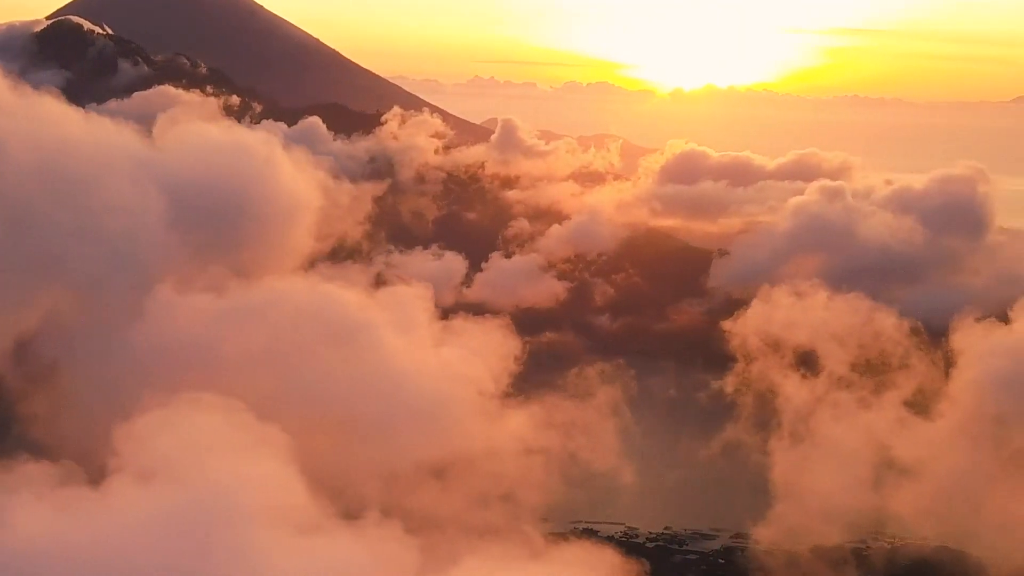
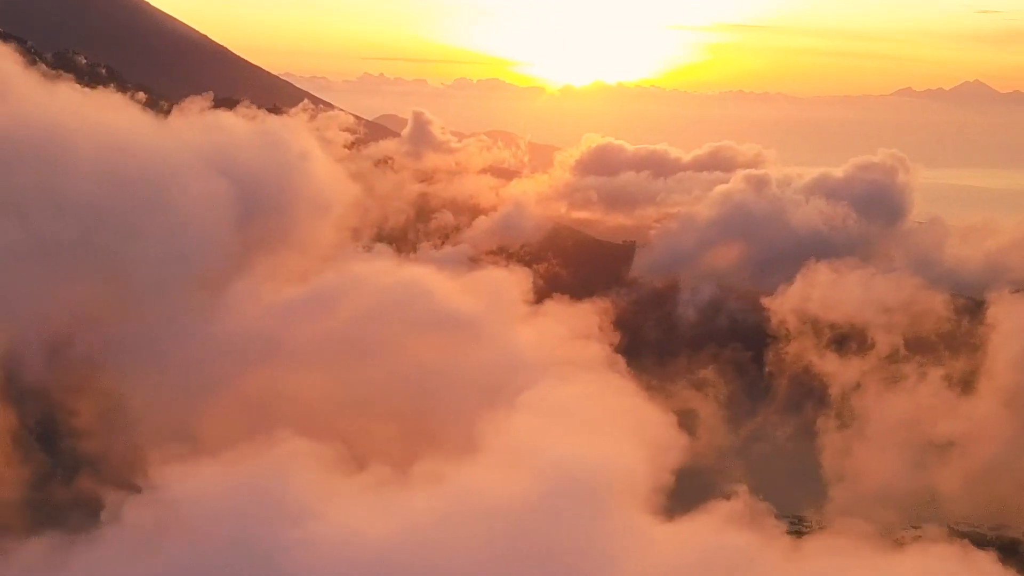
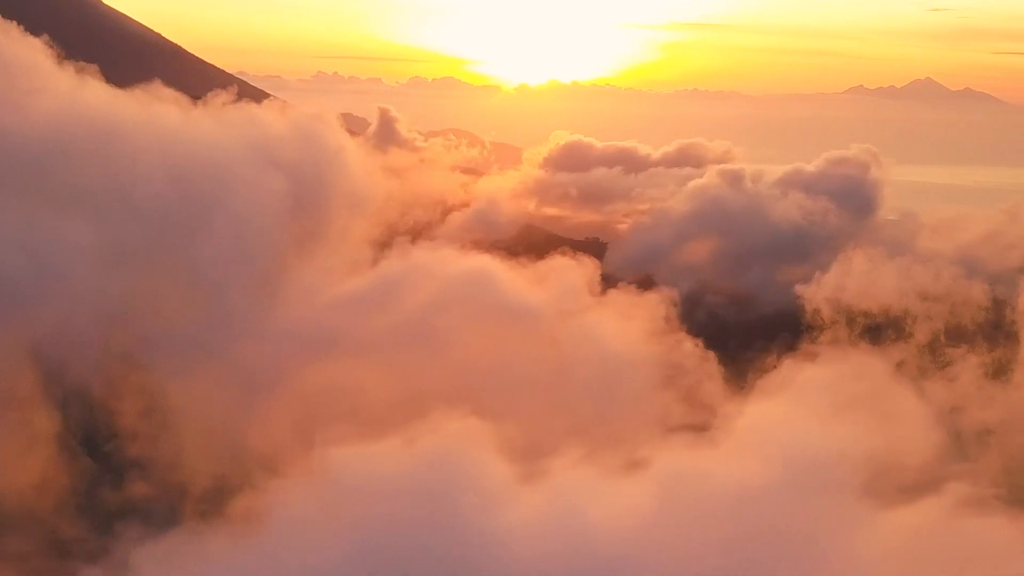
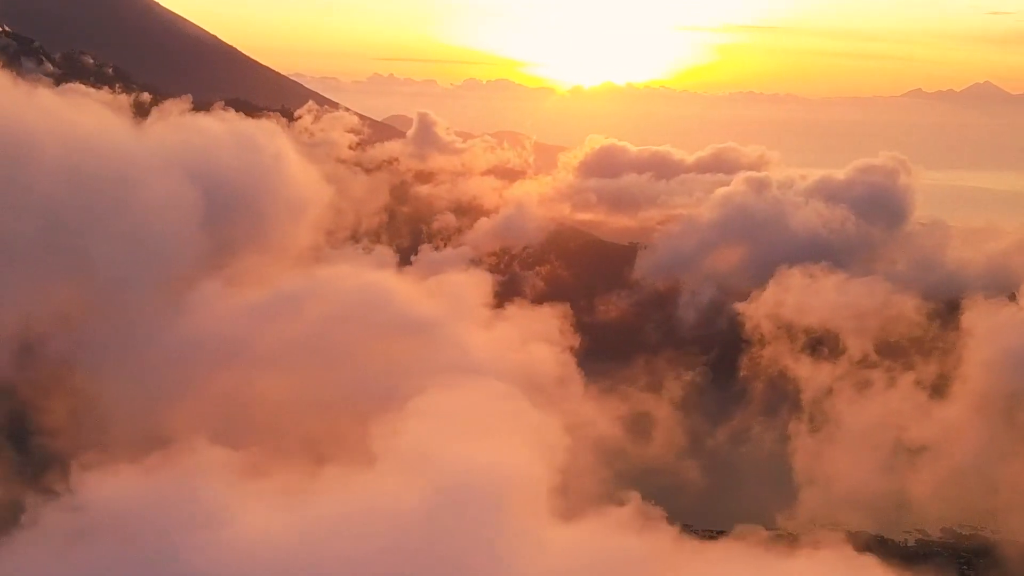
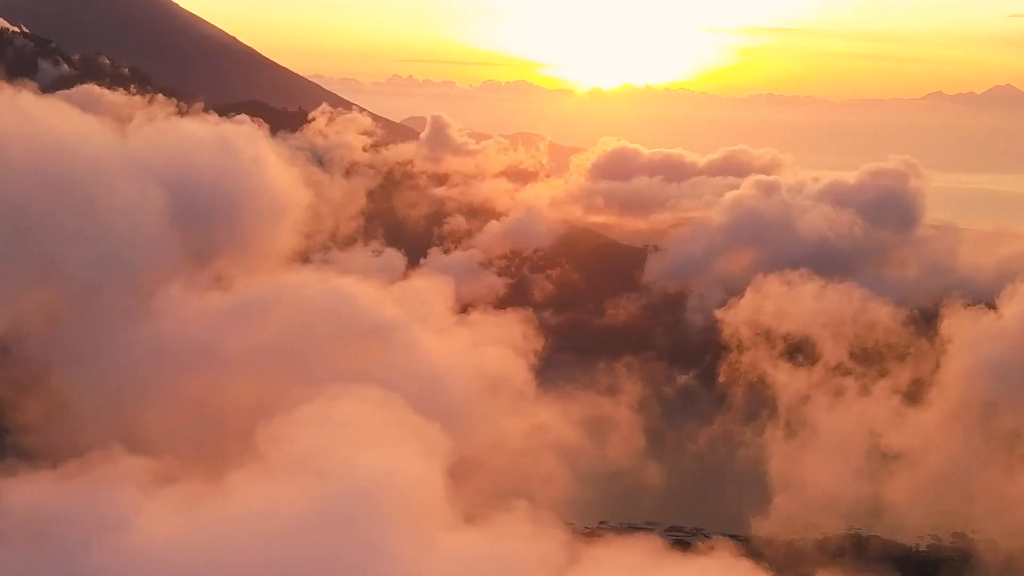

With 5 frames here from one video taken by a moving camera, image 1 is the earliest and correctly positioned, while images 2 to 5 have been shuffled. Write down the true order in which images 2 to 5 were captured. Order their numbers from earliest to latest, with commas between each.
5, 4, 2, 3
